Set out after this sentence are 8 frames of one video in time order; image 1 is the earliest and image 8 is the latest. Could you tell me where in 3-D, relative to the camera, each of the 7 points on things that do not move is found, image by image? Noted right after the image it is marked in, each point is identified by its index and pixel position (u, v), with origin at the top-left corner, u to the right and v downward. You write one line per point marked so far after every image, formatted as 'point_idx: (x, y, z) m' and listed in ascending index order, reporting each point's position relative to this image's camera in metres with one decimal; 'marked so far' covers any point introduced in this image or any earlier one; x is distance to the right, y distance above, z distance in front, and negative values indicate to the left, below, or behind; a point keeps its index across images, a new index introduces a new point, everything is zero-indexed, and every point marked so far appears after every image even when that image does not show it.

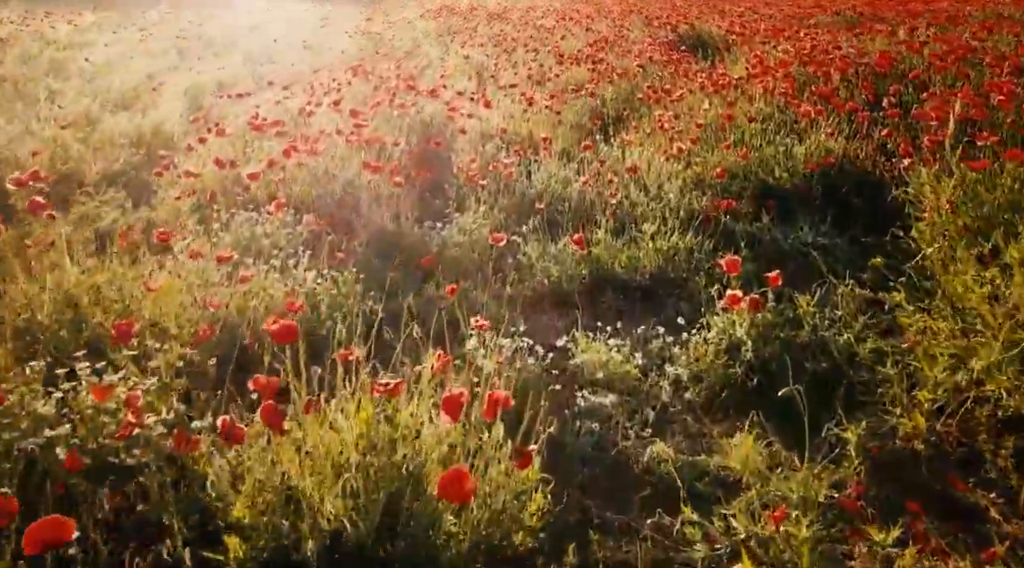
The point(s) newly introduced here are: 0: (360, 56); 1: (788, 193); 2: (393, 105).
0: (-1.5, +2.2, +9.8) m
1: (+1.3, +0.4, +4.6) m
2: (-0.7, +1.1, +5.9) m
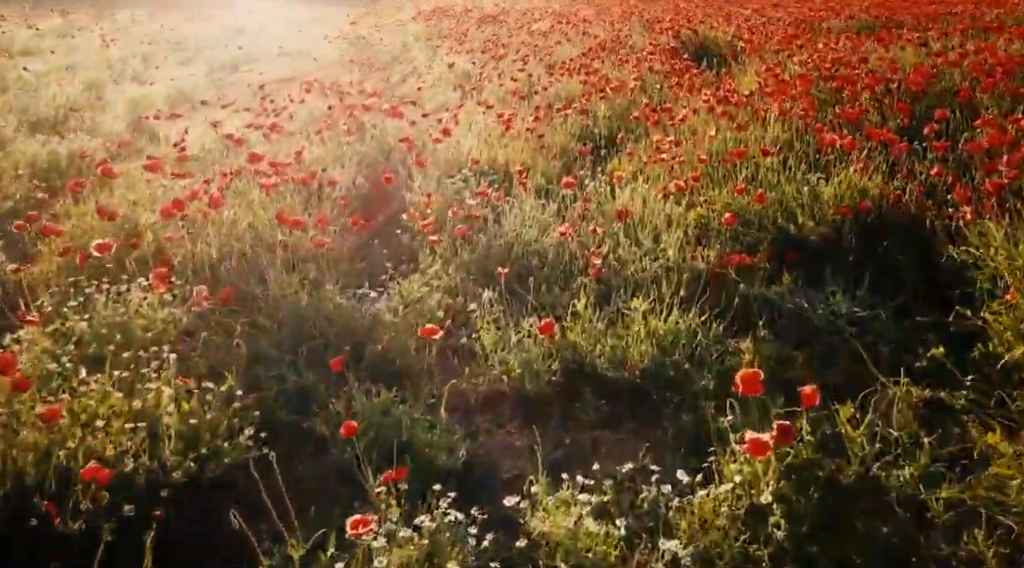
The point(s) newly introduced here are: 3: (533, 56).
0: (-1.6, +1.9, +8.9) m
1: (+1.2, +0.1, +3.8) m
2: (-0.9, +0.8, +5.0) m
3: (+0.2, +2.6, +11.1) m
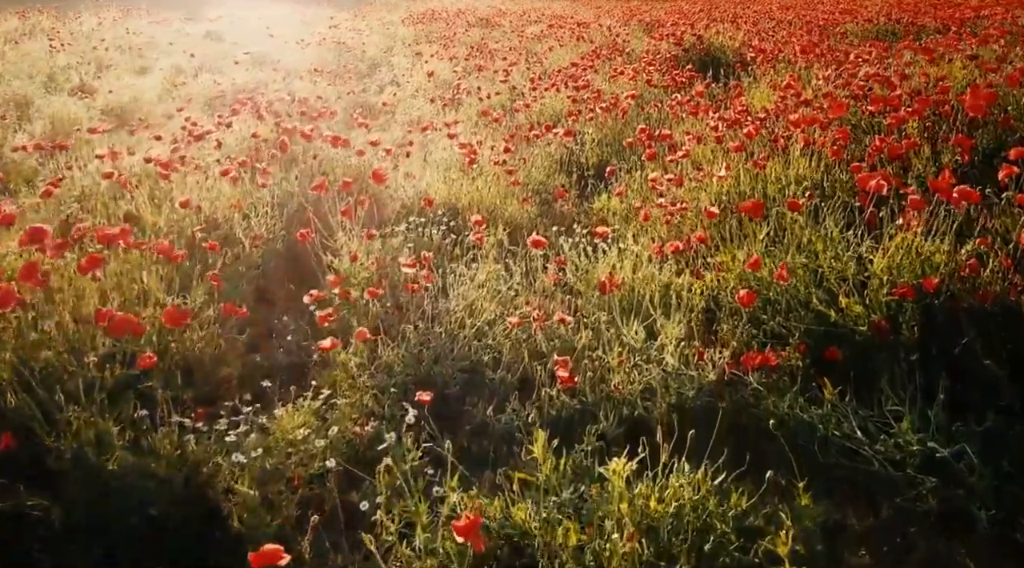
0: (-1.8, +1.6, +8.0) m
1: (+1.0, -0.2, +2.8) m
2: (-1.0, +0.5, +4.0) m
3: (+0.1, +2.3, +10.2) m
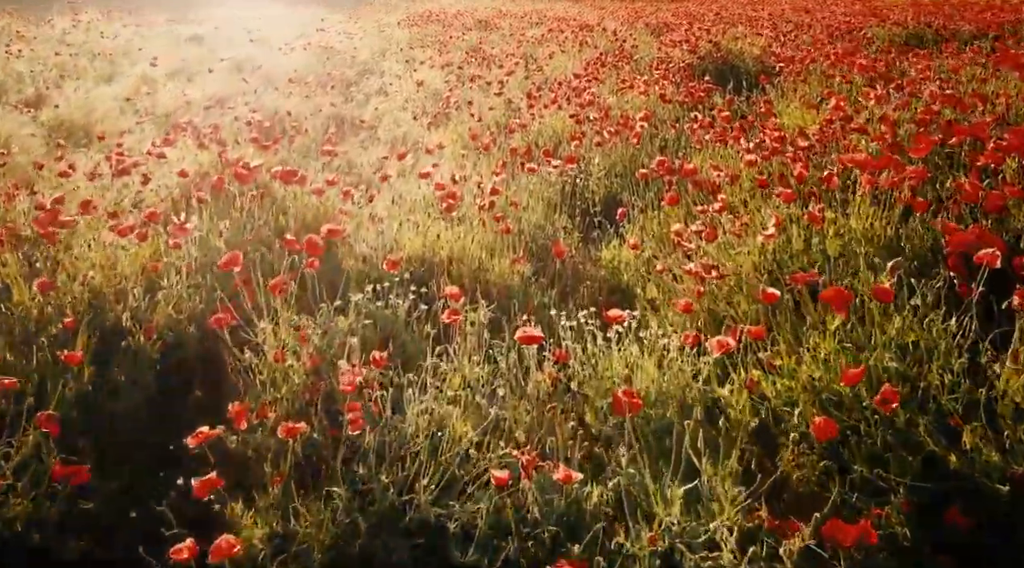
0: (-1.8, +1.3, +7.1) m
1: (+1.0, -0.4, +1.9) m
2: (-1.1, +0.2, +3.2) m
3: (+0.1, +2.0, +9.3) m
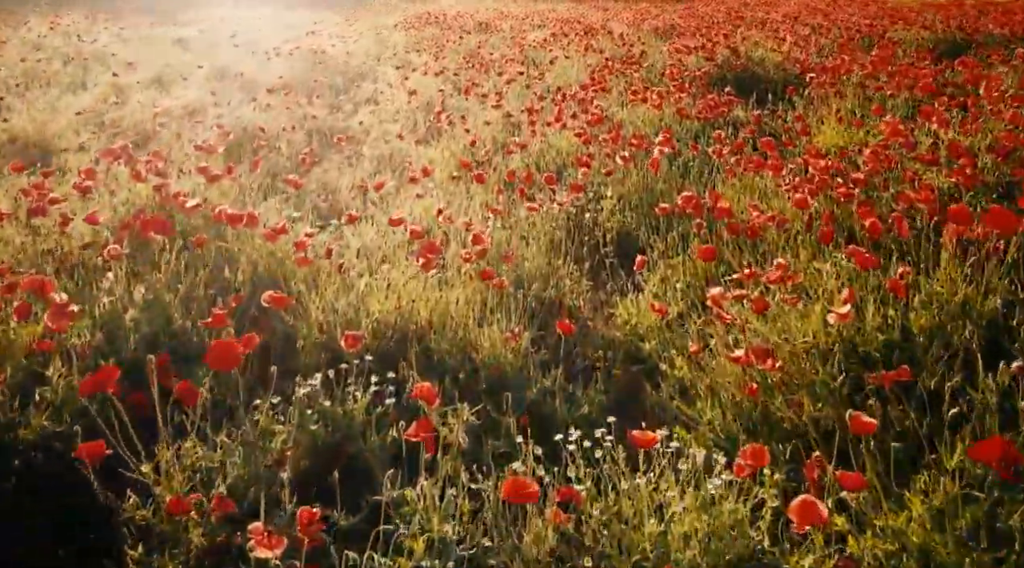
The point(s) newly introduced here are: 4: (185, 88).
0: (-1.8, +1.1, +6.4) m
1: (+1.0, -0.7, +1.2) m
2: (-1.1, 0.0, +2.5) m
3: (+0.1, +1.8, +8.6) m
4: (-3.1, +1.9, +9.1) m
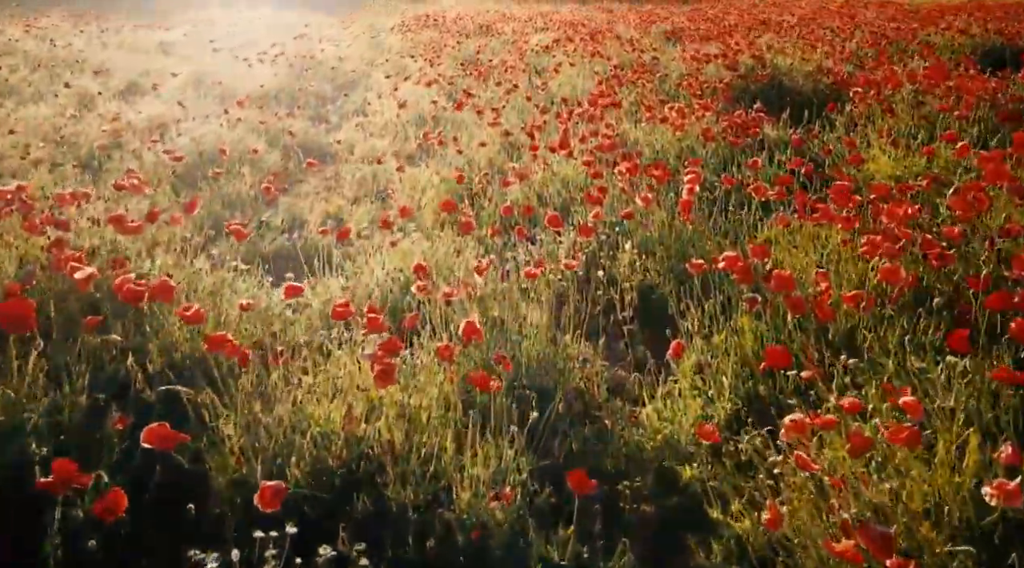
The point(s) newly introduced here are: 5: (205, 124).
0: (-1.8, +0.8, +5.6) m
1: (+0.9, -0.9, +0.4) m
2: (-1.1, -0.3, +1.7) m
3: (+0.1, +1.5, +7.8) m
4: (-3.1, +1.6, +8.3) m
5: (-2.3, +1.2, +7.0) m
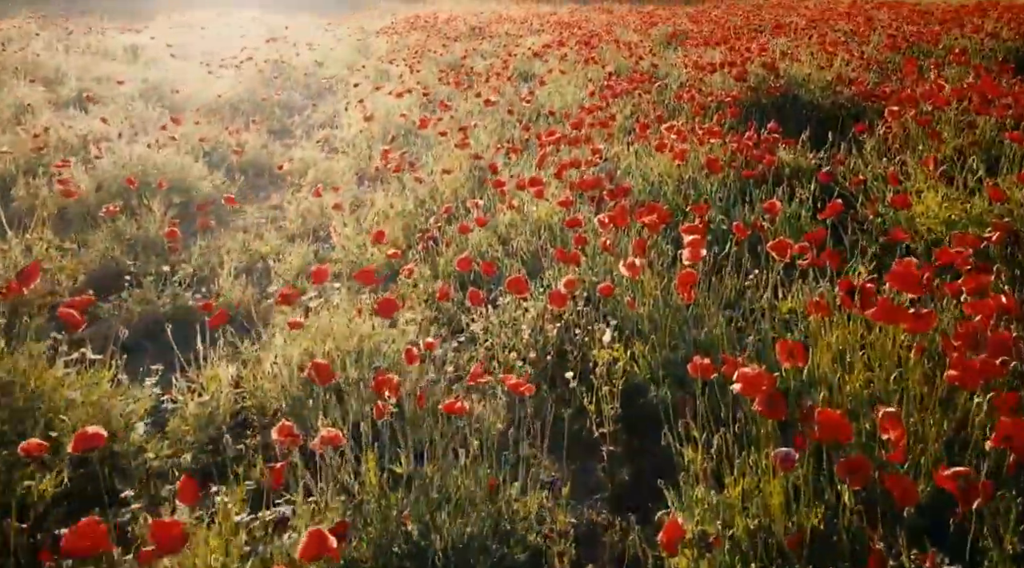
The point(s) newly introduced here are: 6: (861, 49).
0: (-2.0, +0.6, +4.7) m
1: (+0.8, -1.2, -0.5) m
2: (-1.3, -0.5, +0.8) m
3: (-0.1, +1.3, +6.9) m
4: (-3.3, +1.4, +7.5) m
5: (-2.4, +0.9, +6.1) m
6: (+2.9, +1.9, +7.8) m
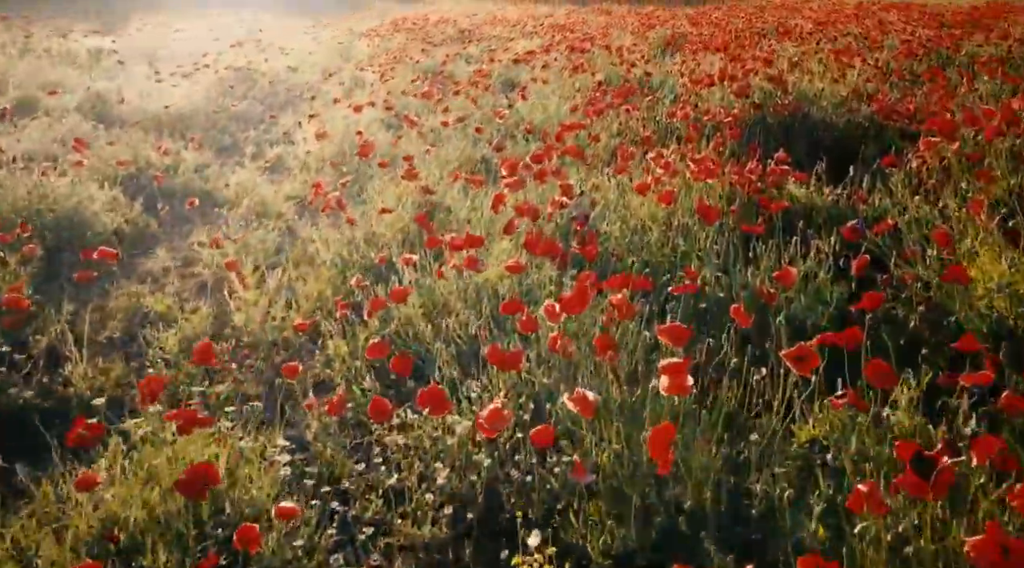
0: (-2.2, +0.3, +3.9) m
1: (+0.6, -1.4, -1.3) m
2: (-1.5, -0.8, -0.1) m
3: (-0.3, +1.0, +6.1) m
4: (-3.5, +1.1, +6.6) m
5: (-2.6, +0.7, +5.2) m
6: (+2.7, +1.7, +6.9) m
